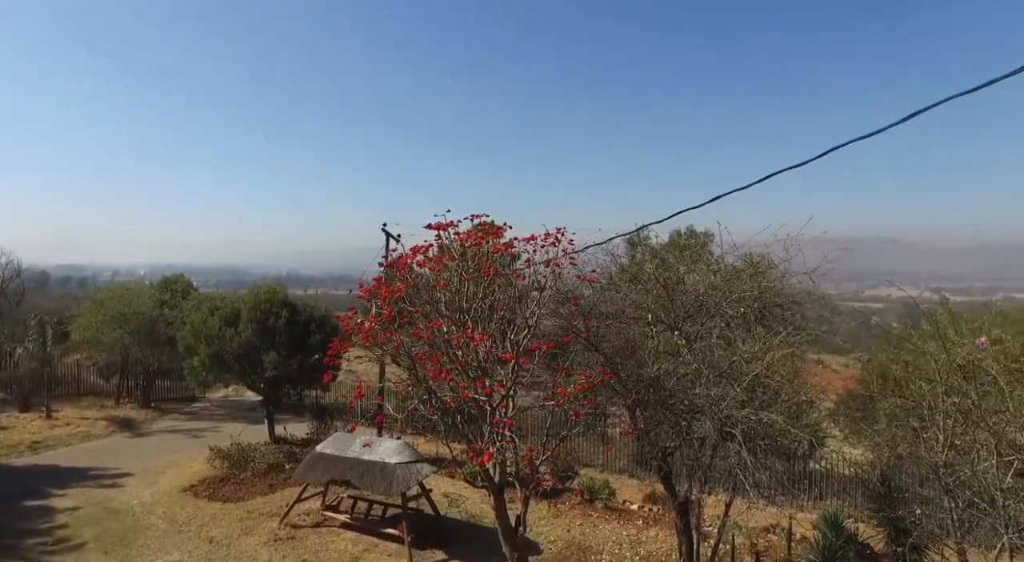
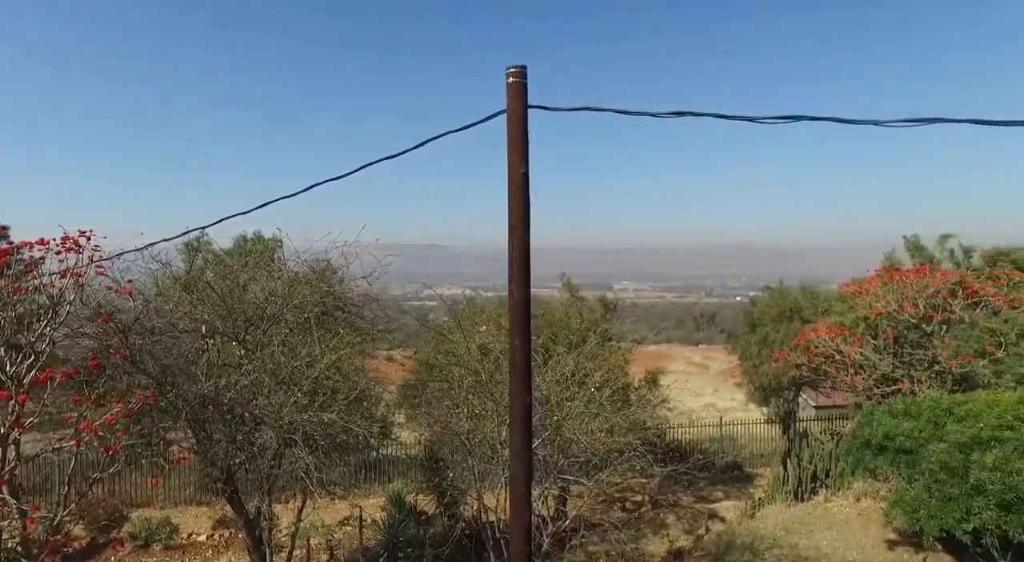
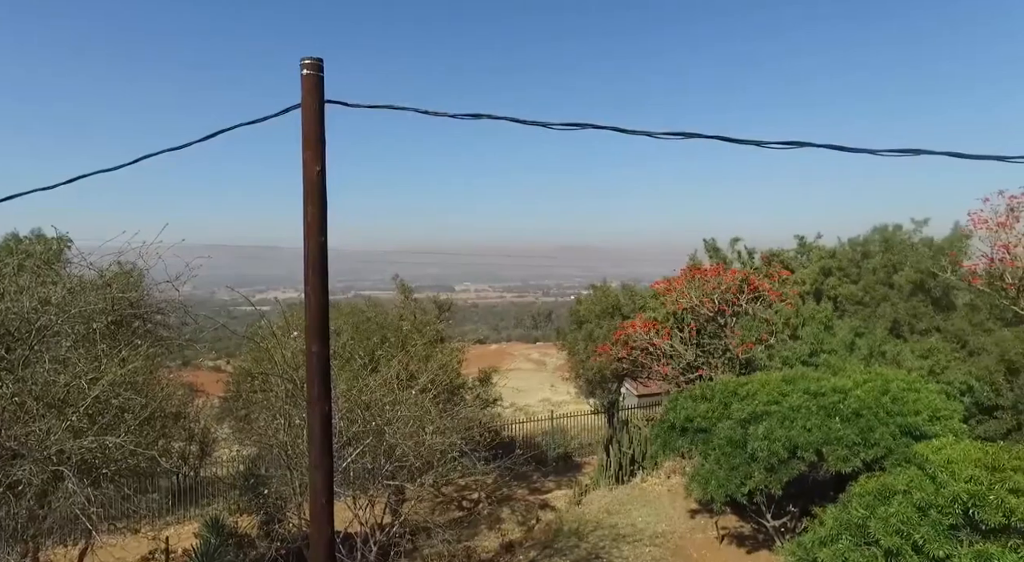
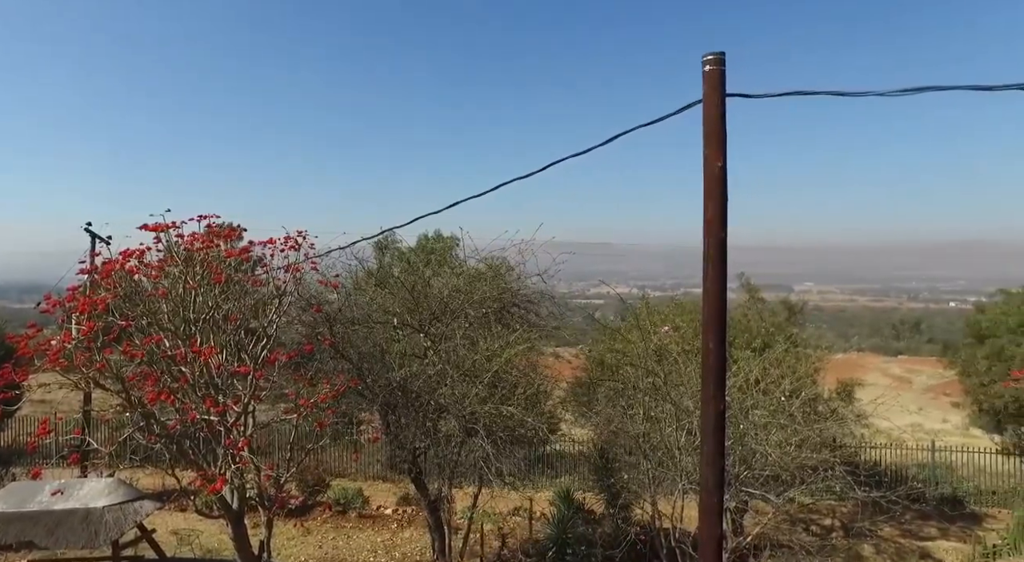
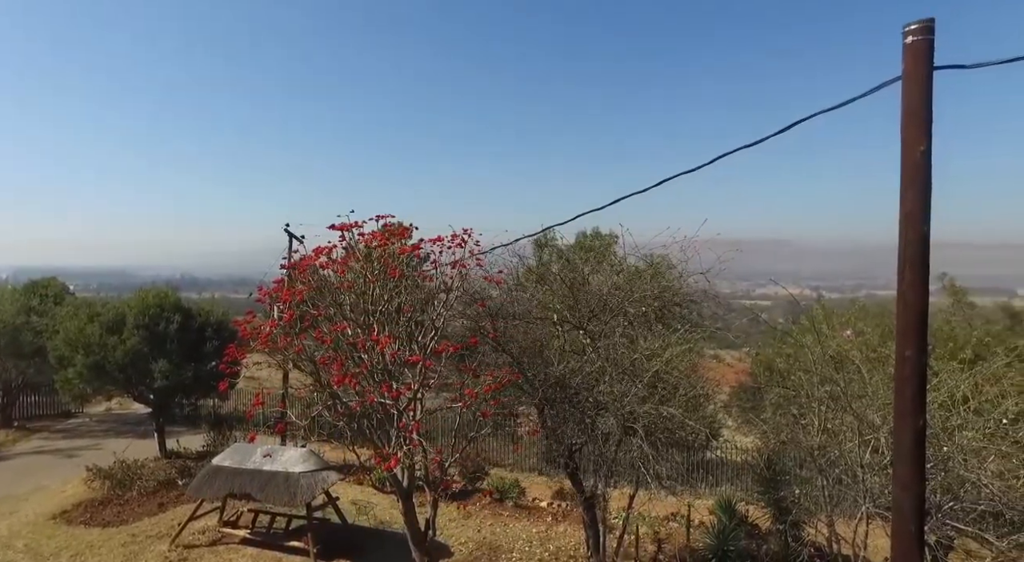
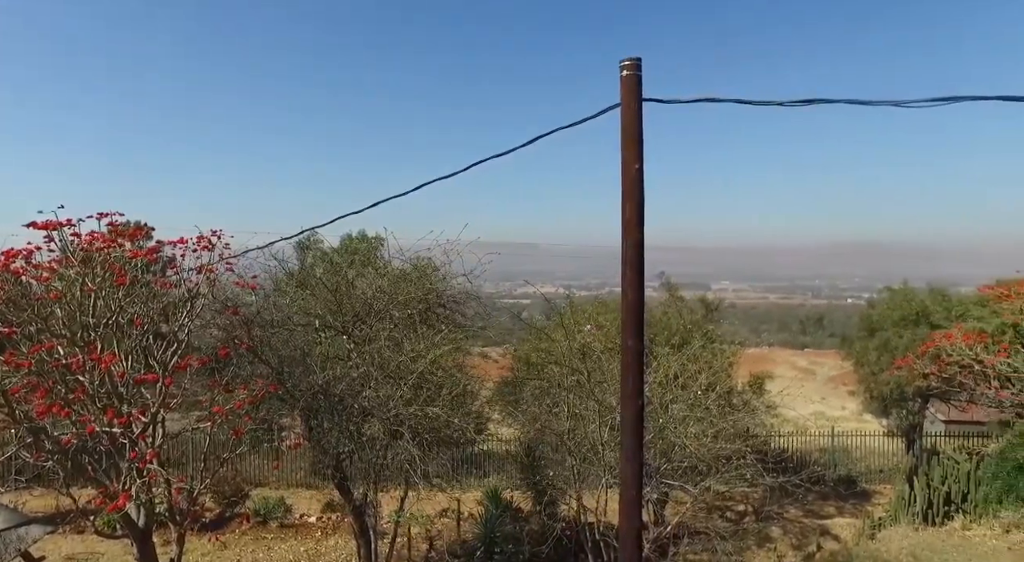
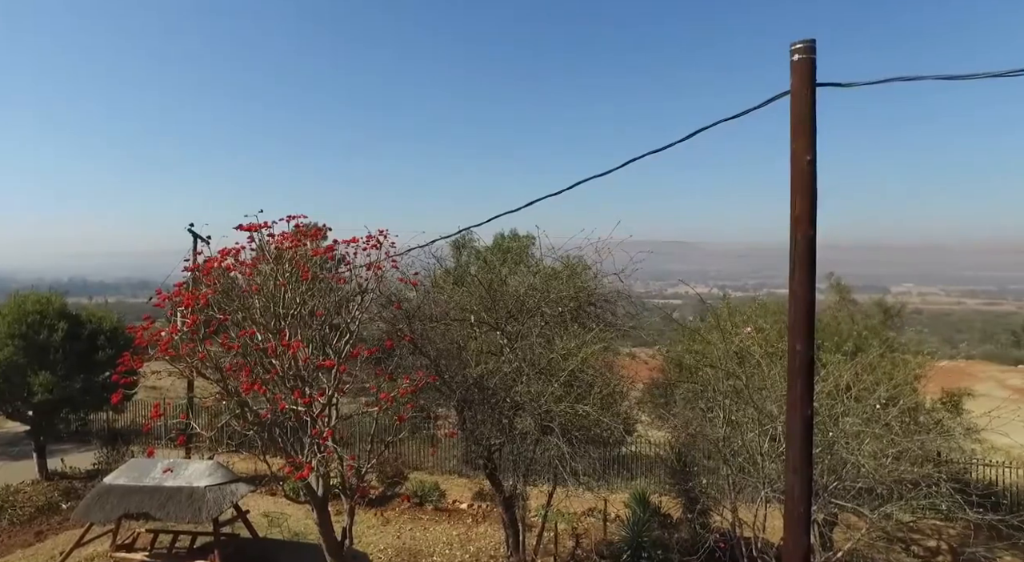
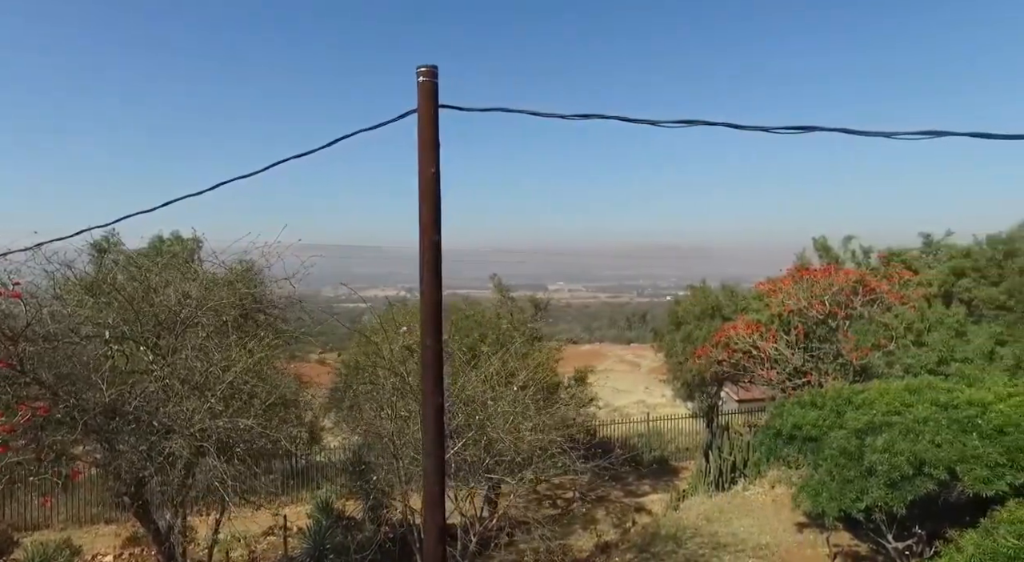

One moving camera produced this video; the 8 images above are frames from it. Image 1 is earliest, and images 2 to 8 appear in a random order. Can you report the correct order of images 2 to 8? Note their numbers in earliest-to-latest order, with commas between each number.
5, 7, 4, 6, 2, 8, 3
